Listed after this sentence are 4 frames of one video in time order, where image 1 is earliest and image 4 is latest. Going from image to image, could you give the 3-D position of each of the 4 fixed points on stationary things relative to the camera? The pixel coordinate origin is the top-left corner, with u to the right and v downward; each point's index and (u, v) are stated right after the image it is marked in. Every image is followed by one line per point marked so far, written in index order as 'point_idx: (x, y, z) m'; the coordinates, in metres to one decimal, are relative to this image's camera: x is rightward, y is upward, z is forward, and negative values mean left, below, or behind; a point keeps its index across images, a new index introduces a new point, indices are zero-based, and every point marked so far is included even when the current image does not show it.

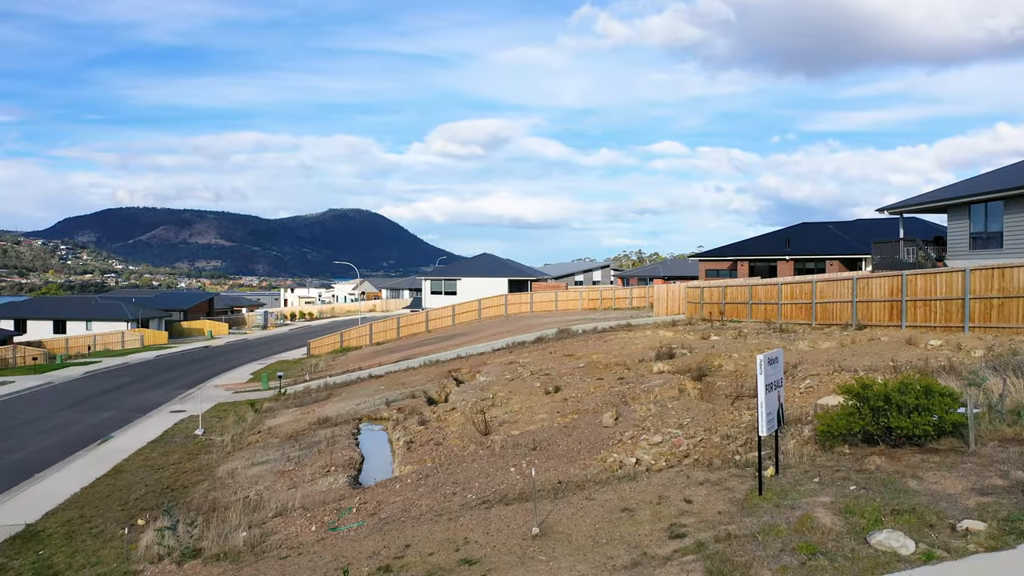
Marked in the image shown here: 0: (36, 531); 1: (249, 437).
0: (-7.5, -3.8, +12.9) m
1: (-6.3, -3.6, +19.7) m
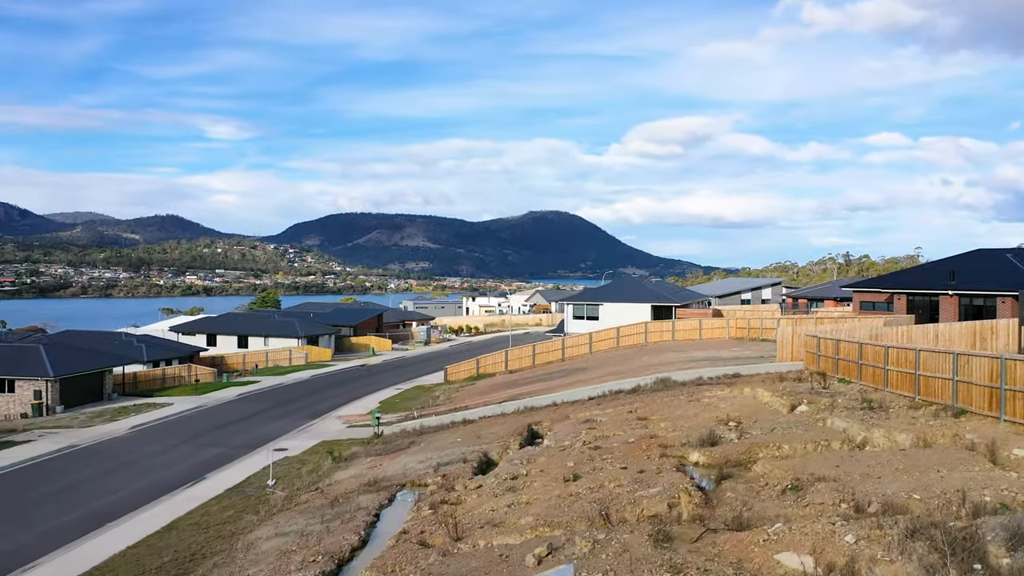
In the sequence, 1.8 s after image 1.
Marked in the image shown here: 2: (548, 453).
0: (-7.9, -5.3, +13.9) m
1: (-5.1, -5.1, +20.2) m
2: (+0.9, -3.9, +19.7) m
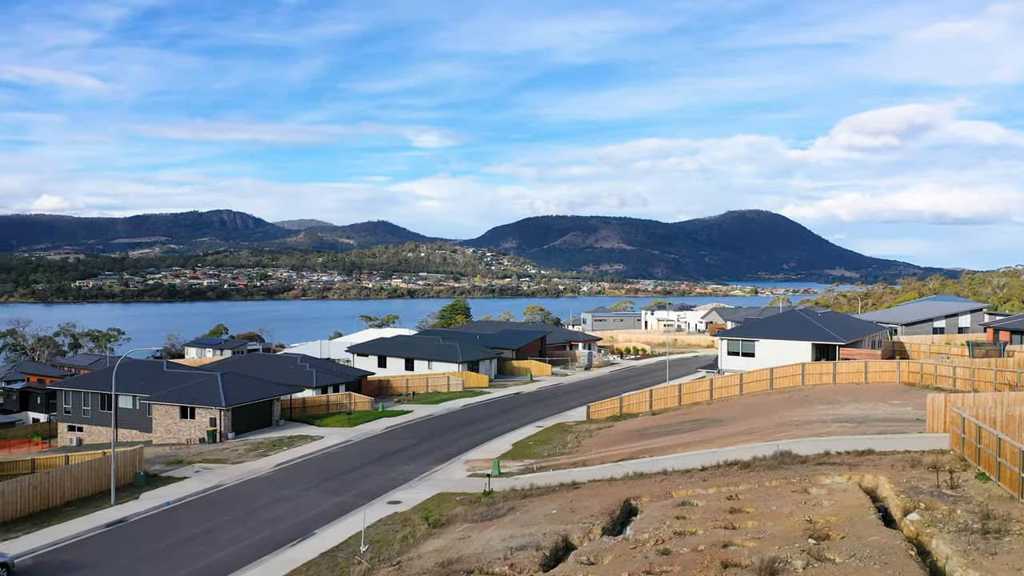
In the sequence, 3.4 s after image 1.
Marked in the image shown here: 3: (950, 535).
0: (-7.4, -7.3, +15.3) m
1: (-3.3, -7.1, +20.8) m
2: (+2.5, -5.9, +18.8) m
3: (+8.7, -4.9, +16.3) m
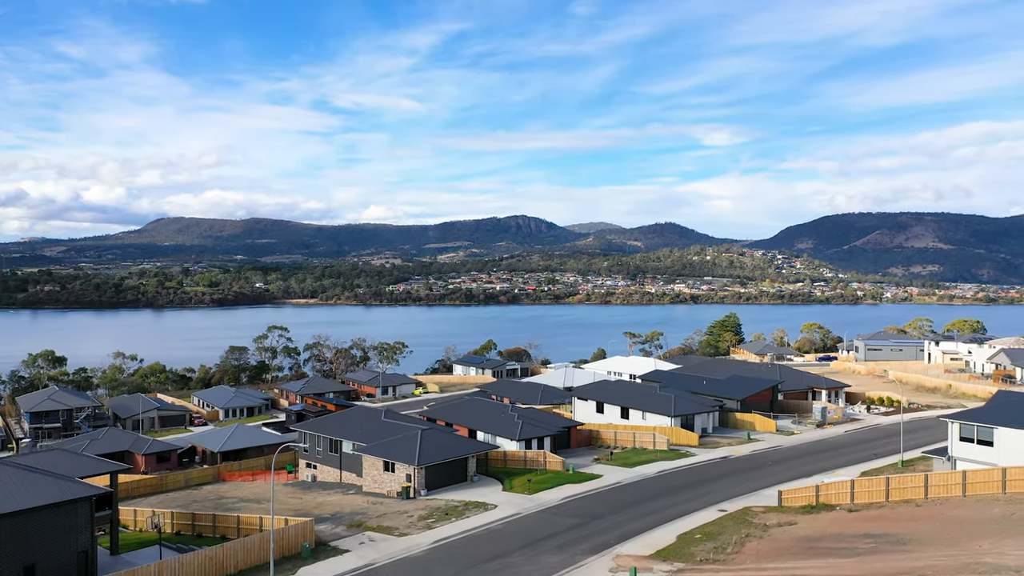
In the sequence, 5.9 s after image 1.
0: (-7.7, -11.1, +17.3) m
1: (-1.9, -10.9, +21.1) m
2: (+2.8, -9.7, +17.3) m
3: (+7.8, -8.7, +12.8) m
